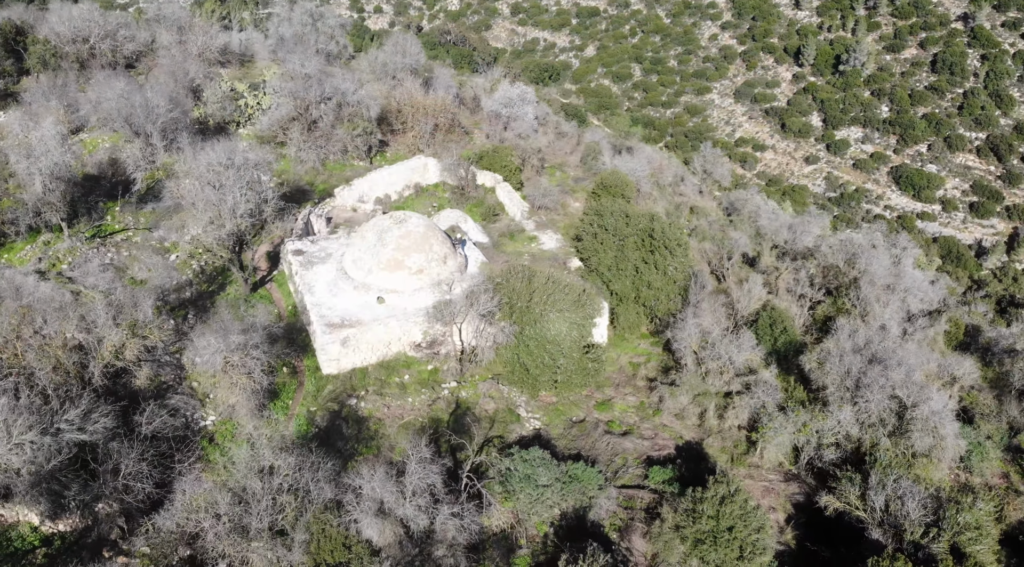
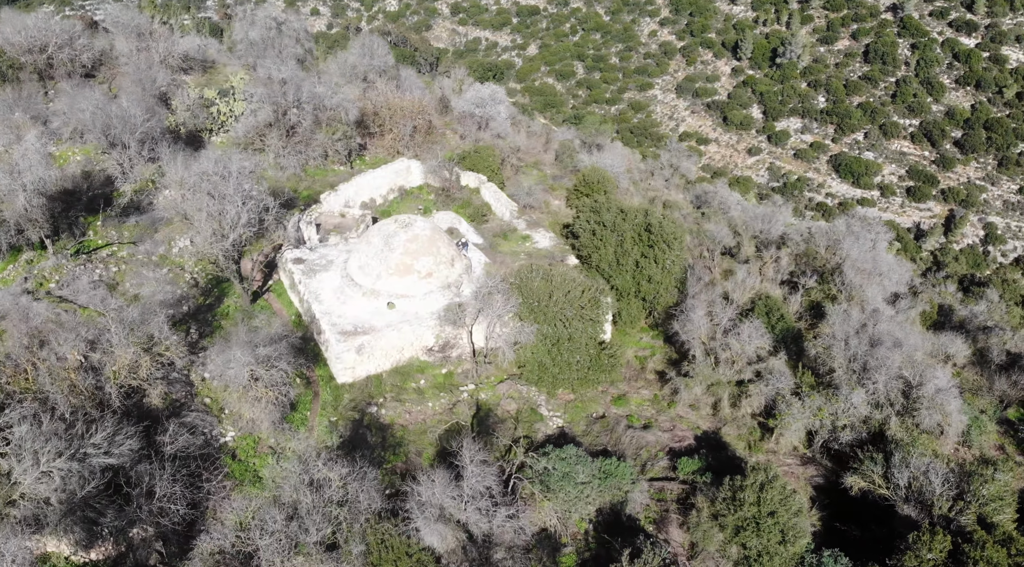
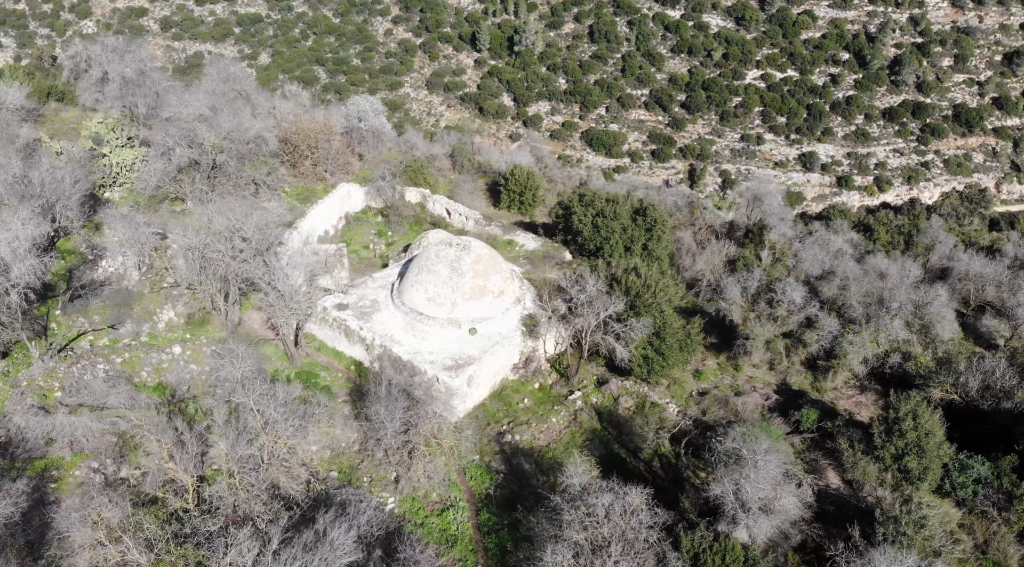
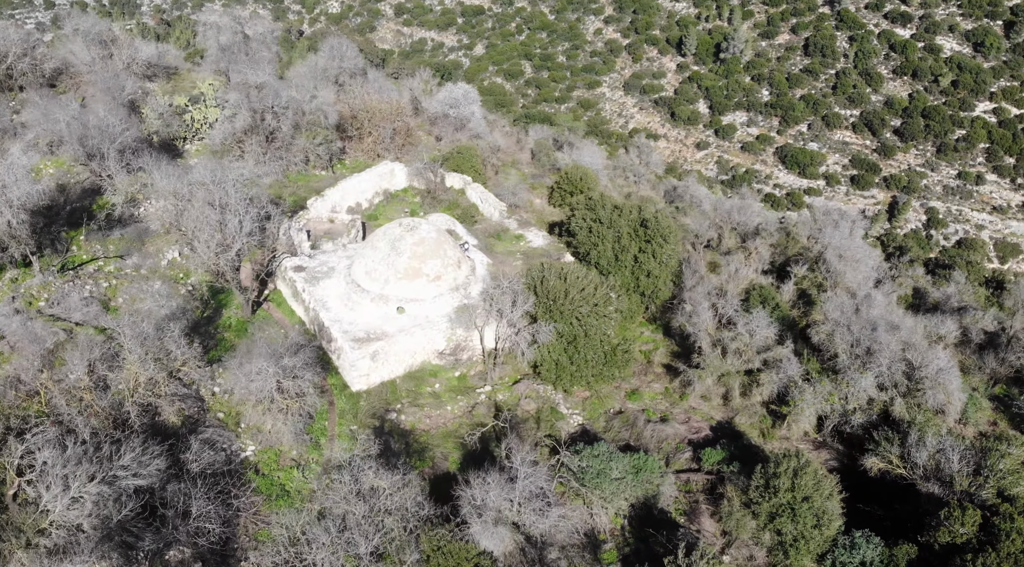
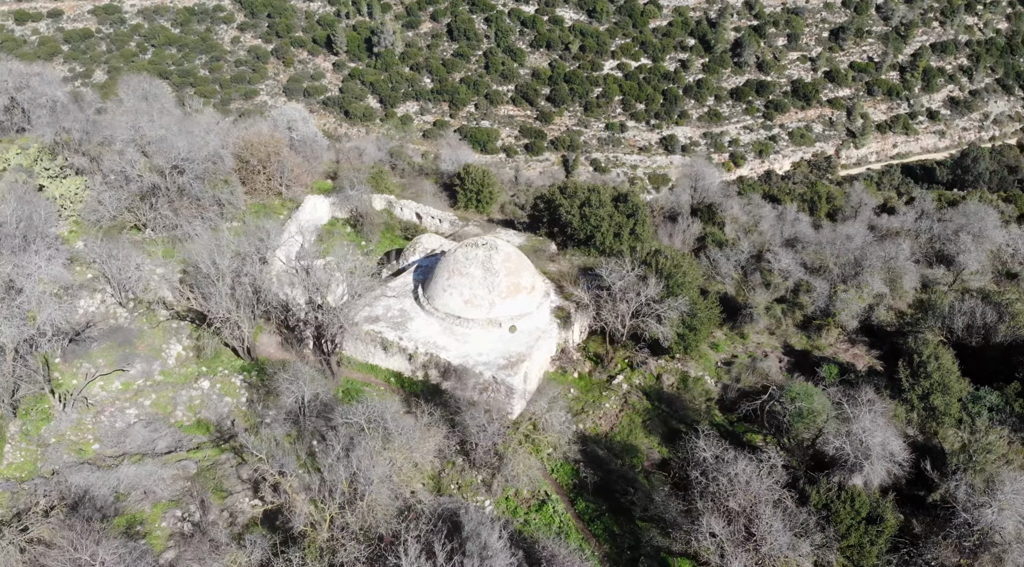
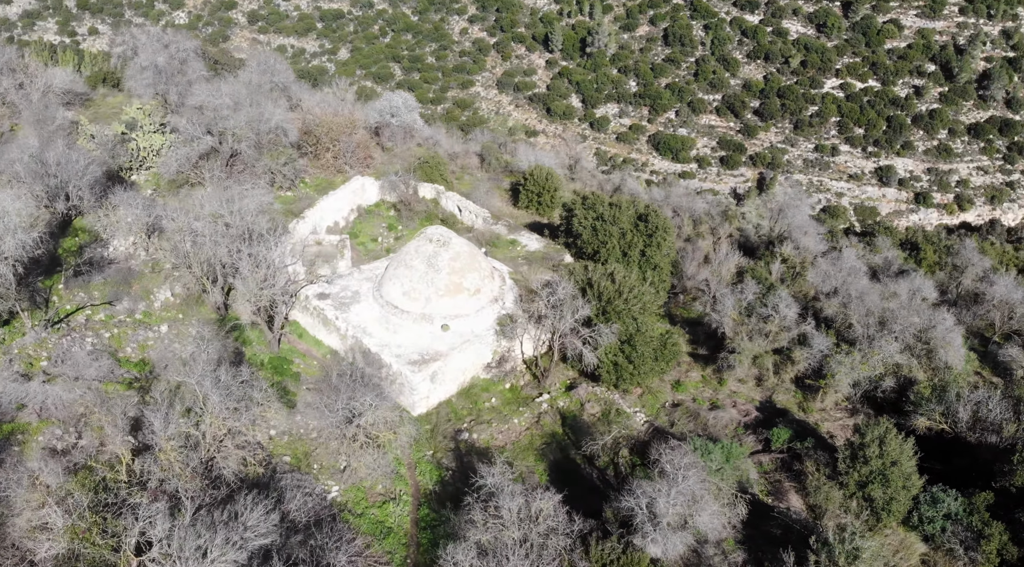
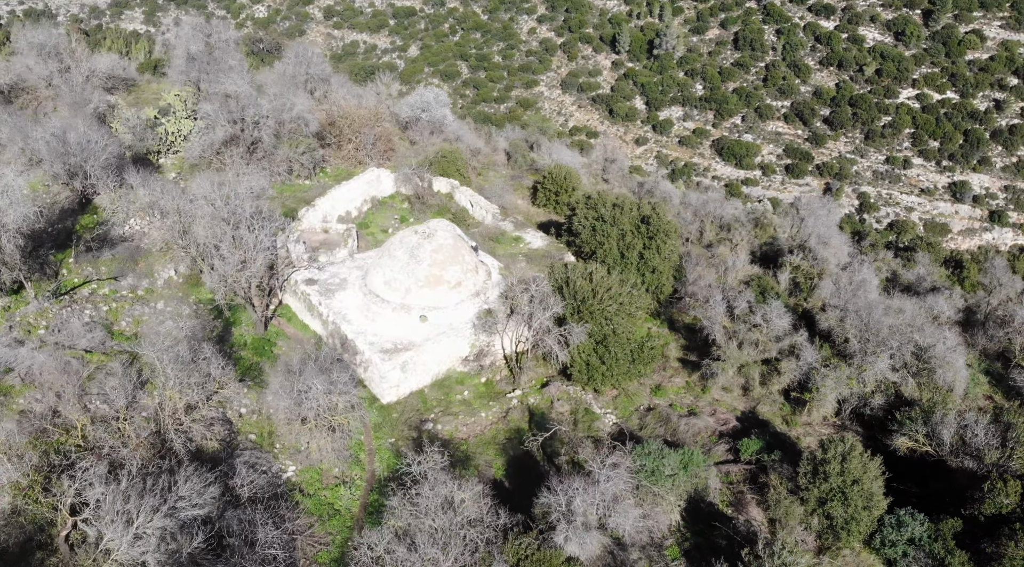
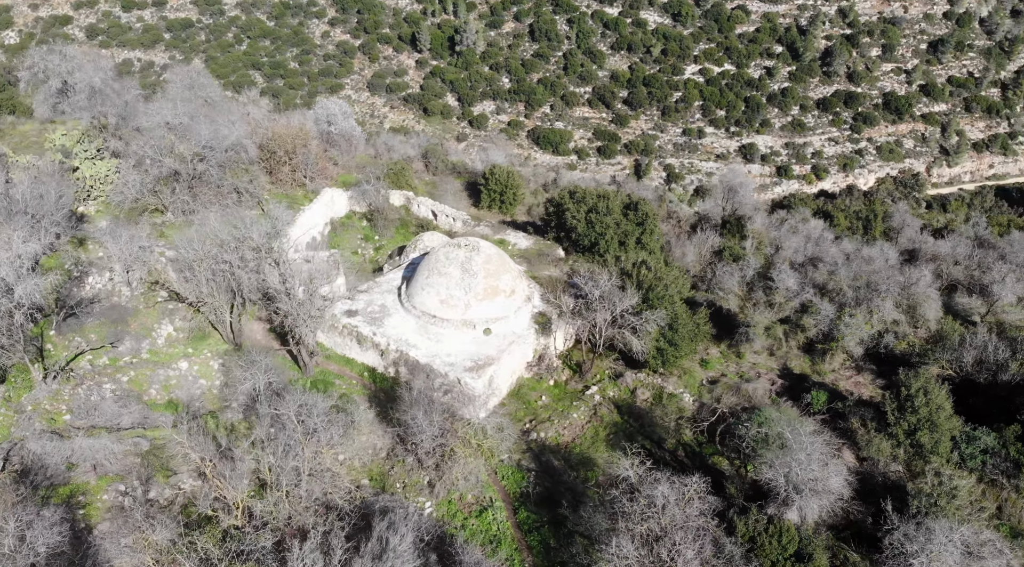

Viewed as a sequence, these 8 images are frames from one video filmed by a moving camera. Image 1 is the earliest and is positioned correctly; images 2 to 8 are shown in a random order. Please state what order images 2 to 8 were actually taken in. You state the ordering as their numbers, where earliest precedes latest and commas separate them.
2, 4, 7, 6, 3, 8, 5
